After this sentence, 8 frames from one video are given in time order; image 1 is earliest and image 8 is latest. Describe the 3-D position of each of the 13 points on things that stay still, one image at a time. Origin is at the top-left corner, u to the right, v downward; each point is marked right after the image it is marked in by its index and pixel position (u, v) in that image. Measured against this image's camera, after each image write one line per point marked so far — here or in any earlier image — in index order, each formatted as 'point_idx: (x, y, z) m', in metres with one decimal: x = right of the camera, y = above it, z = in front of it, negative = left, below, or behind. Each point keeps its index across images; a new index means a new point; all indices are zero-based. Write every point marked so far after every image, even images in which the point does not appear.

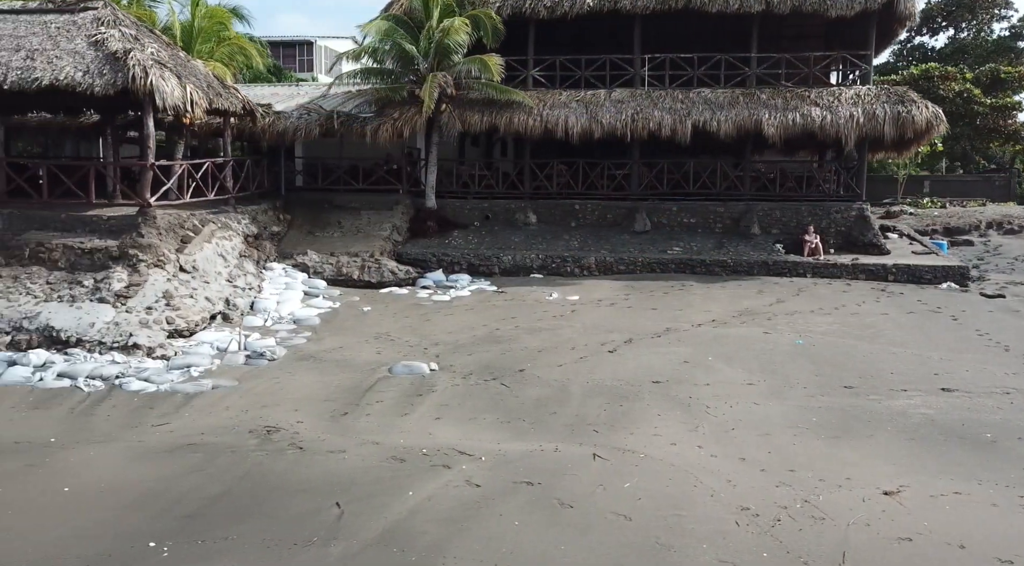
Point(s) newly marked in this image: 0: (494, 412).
0: (-0.2, -1.3, +7.6) m
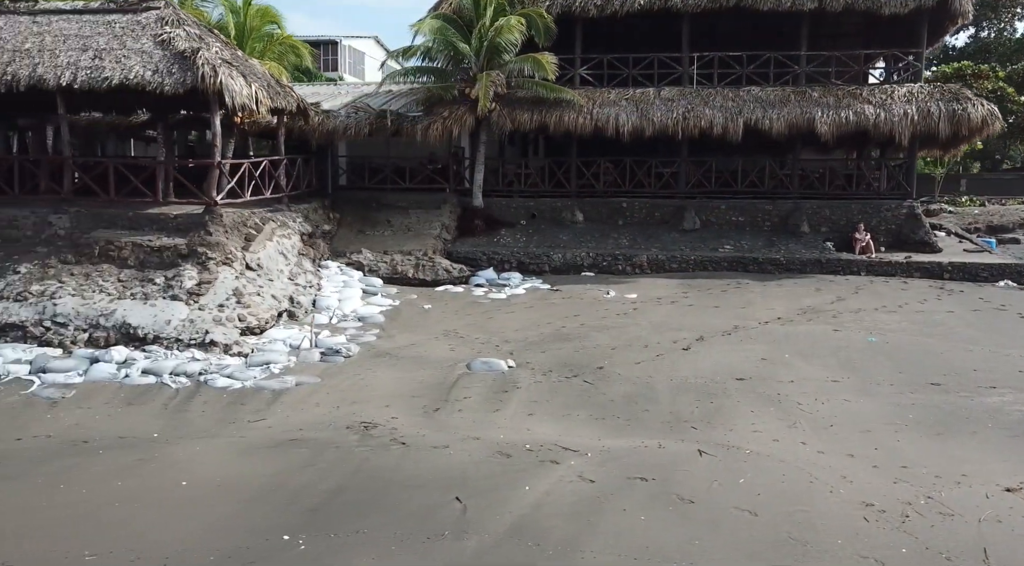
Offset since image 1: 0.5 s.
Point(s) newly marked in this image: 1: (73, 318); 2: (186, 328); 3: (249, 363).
0: (+0.7, -1.2, +7.6) m
1: (-5.5, -0.4, +9.8) m
2: (-4.0, -0.6, +9.7) m
3: (-3.1, -0.9, +9.2) m
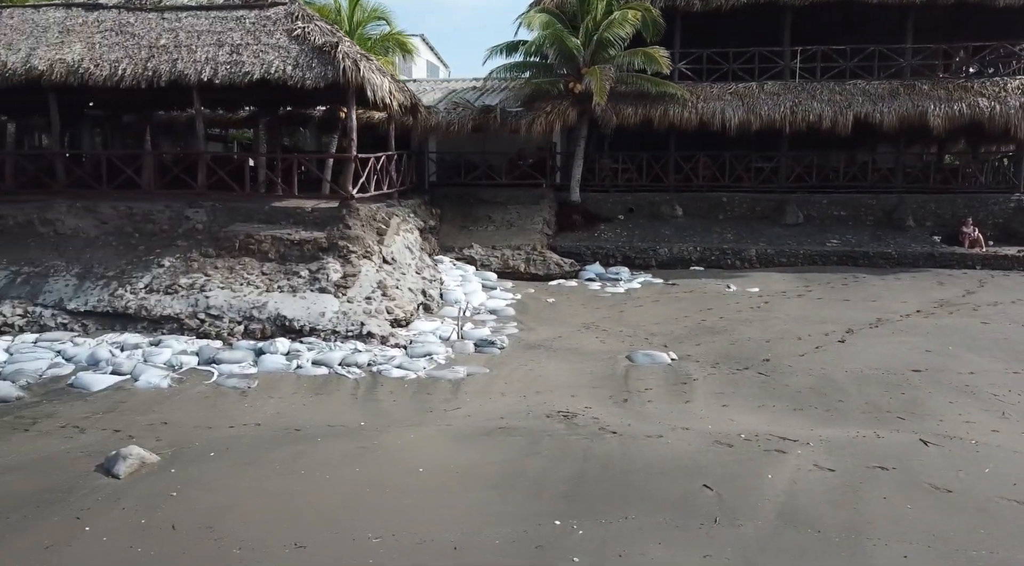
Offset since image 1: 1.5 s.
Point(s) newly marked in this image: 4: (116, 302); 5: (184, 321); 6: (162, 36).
0: (+2.6, -1.1, +7.6) m
1: (-3.6, -0.3, +9.9) m
2: (-2.1, -0.5, +9.8) m
3: (-1.2, -0.8, +9.2) m
4: (-5.2, -0.3, +10.2) m
5: (-4.1, -0.5, +9.8) m
6: (-5.3, +3.7, +11.7) m
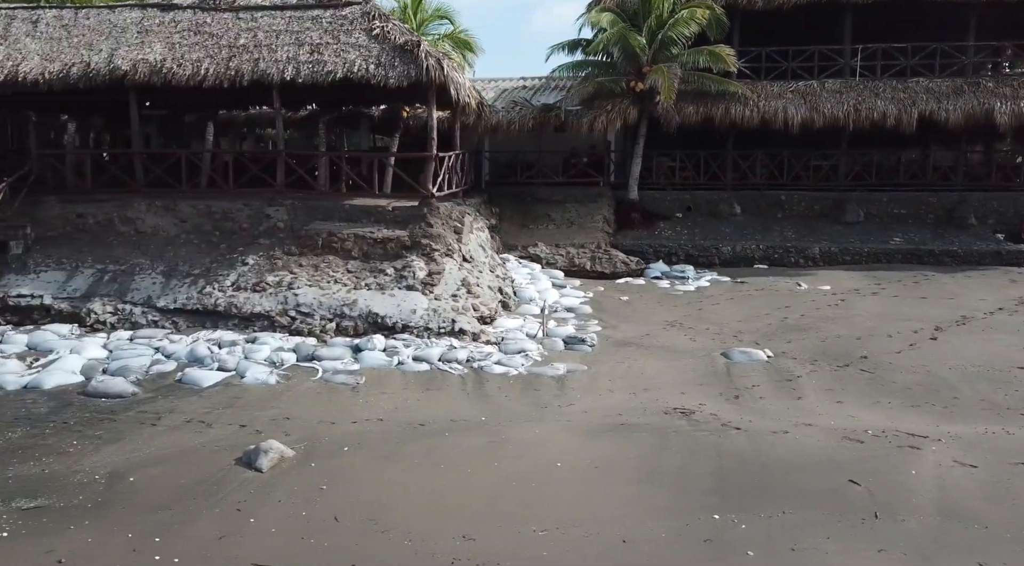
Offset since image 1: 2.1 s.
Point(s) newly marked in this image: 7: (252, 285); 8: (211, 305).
0: (+3.7, -1.1, +7.6) m
1: (-2.5, -0.3, +10.0) m
2: (-1.0, -0.4, +9.8) m
3: (-0.1, -0.8, +9.3) m
4: (-4.0, -0.2, +10.3) m
5: (-3.0, -0.5, +9.9) m
6: (-4.1, +3.7, +11.8) m
7: (-3.5, 0.0, +10.5) m
8: (-3.9, -0.3, +10.2) m
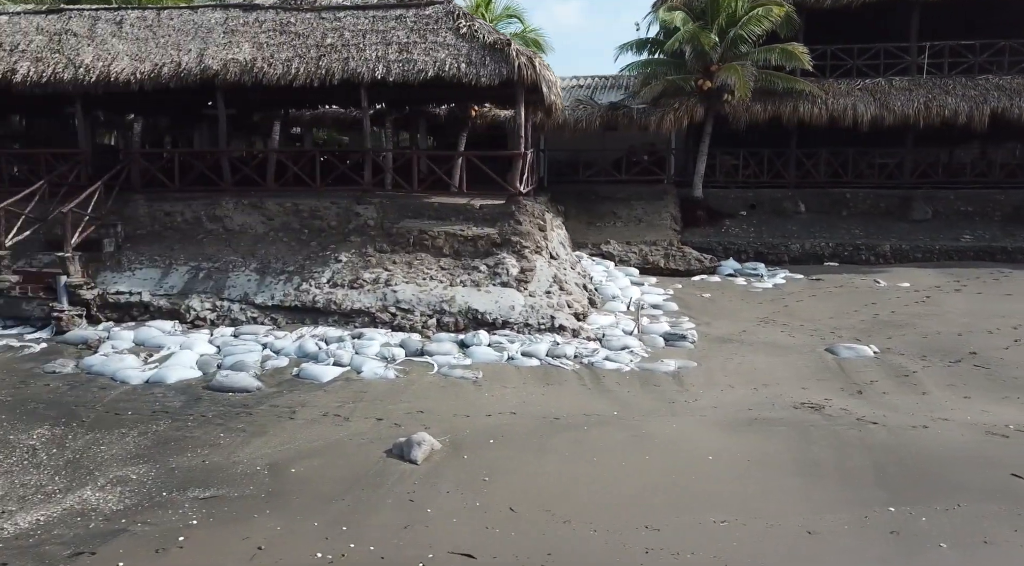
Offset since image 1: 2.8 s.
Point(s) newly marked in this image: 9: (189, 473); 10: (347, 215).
0: (+4.9, -1.1, +7.6) m
1: (-1.2, -0.3, +10.1) m
2: (+0.2, -0.4, +9.9) m
3: (+1.2, -0.8, +9.3) m
4: (-2.8, -0.2, +10.4) m
5: (-1.7, -0.4, +10.0) m
6: (-2.8, +3.8, +11.9) m
7: (-2.2, 0.0, +10.6) m
8: (-2.7, -0.2, +10.3) m
9: (-2.5, -1.5, +6.1) m
10: (-2.4, +1.0, +11.6) m
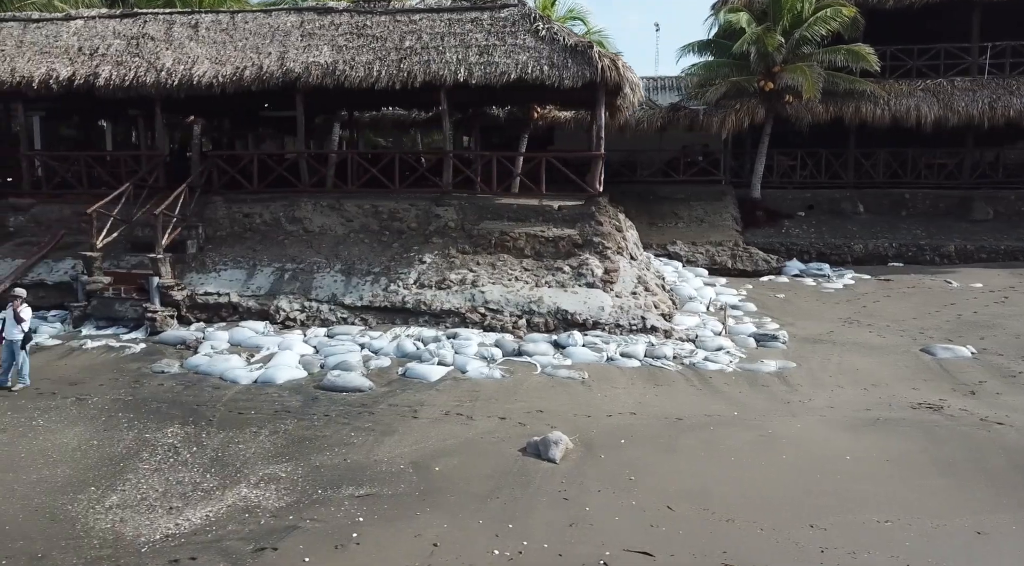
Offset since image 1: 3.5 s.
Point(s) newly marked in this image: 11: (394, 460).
0: (+6.0, -1.1, +7.6) m
1: (-0.1, -0.3, +10.2) m
2: (+1.4, -0.4, +10.0) m
3: (+2.3, -0.8, +9.4) m
4: (-1.6, -0.2, +10.5) m
5: (-0.6, -0.4, +10.1) m
6: (-1.7, +3.8, +12.0) m
7: (-1.1, 0.0, +10.7) m
8: (-1.5, -0.3, +10.4) m
9: (-1.4, -1.5, +6.2) m
10: (-1.3, +1.0, +11.7) m
11: (-1.0, -1.4, +6.4) m
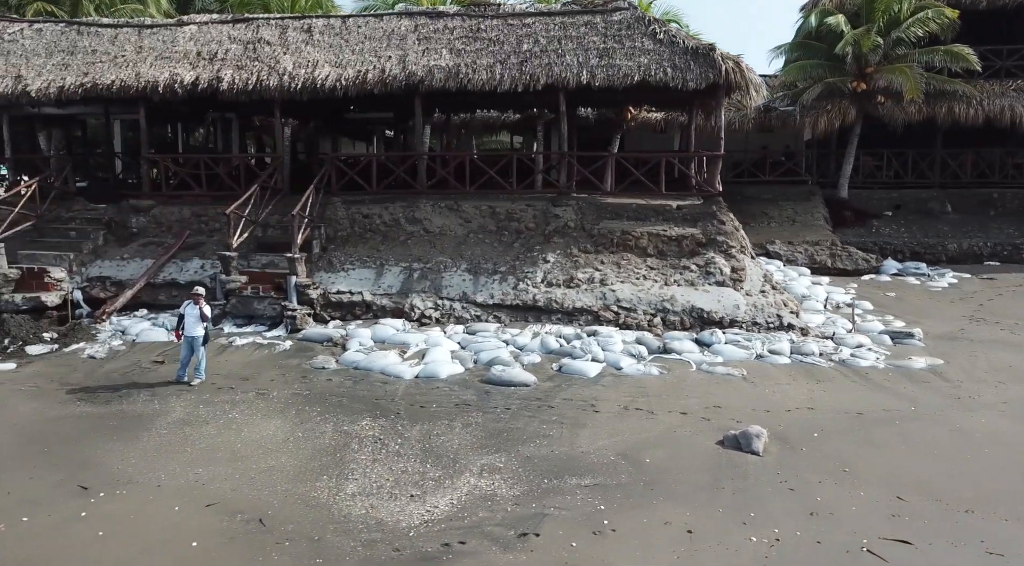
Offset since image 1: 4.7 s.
0: (+7.8, -1.0, +7.7) m
1: (+1.7, -0.3, +10.4) m
2: (+3.2, -0.4, +10.1) m
3: (+4.1, -0.8, +9.5) m
4: (+0.2, -0.2, +10.7) m
5: (+1.2, -0.4, +10.3) m
6: (+0.1, +3.8, +12.2) m
7: (+0.7, 0.0, +10.9) m
8: (+0.3, -0.2, +10.6) m
9: (+0.3, -1.5, +6.4) m
10: (+0.5, +1.0, +11.9) m
11: (+0.7, -1.4, +6.6) m
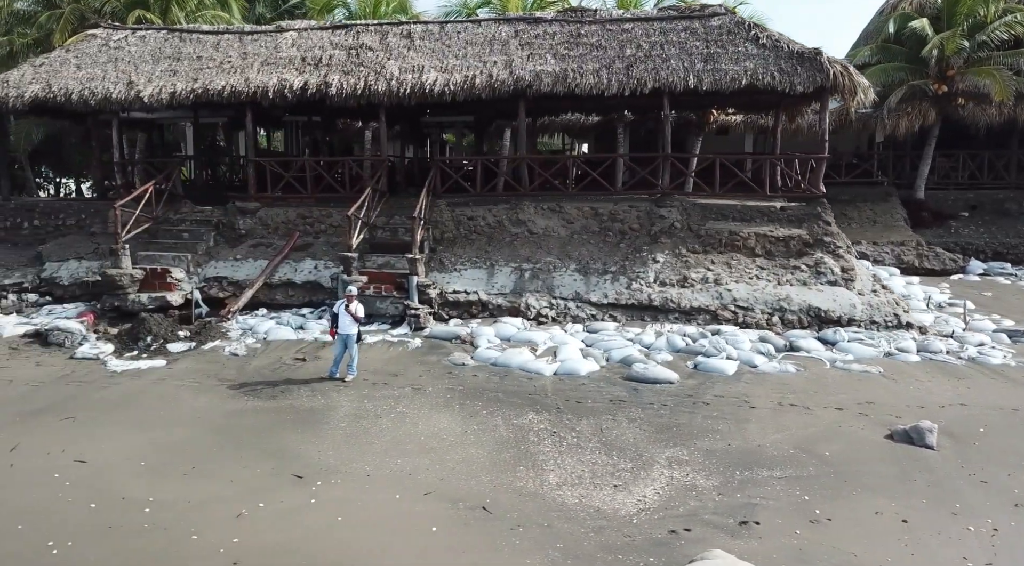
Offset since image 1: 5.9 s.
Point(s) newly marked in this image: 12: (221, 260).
0: (+9.3, -1.0, +7.8) m
1: (+3.3, -0.3, +10.6) m
2: (+4.8, -0.4, +10.3) m
3: (+5.7, -0.7, +9.7) m
4: (+1.8, -0.2, +11.0) m
5: (+2.8, -0.4, +10.6) m
6: (+1.8, +3.8, +12.5) m
7: (+2.3, 0.0, +11.1) m
8: (+1.9, -0.2, +10.9) m
9: (+1.9, -1.5, +6.6) m
10: (+2.2, +1.0, +12.1) m
11: (+2.3, -1.4, +6.8) m
12: (-4.6, +0.4, +12.4) m
